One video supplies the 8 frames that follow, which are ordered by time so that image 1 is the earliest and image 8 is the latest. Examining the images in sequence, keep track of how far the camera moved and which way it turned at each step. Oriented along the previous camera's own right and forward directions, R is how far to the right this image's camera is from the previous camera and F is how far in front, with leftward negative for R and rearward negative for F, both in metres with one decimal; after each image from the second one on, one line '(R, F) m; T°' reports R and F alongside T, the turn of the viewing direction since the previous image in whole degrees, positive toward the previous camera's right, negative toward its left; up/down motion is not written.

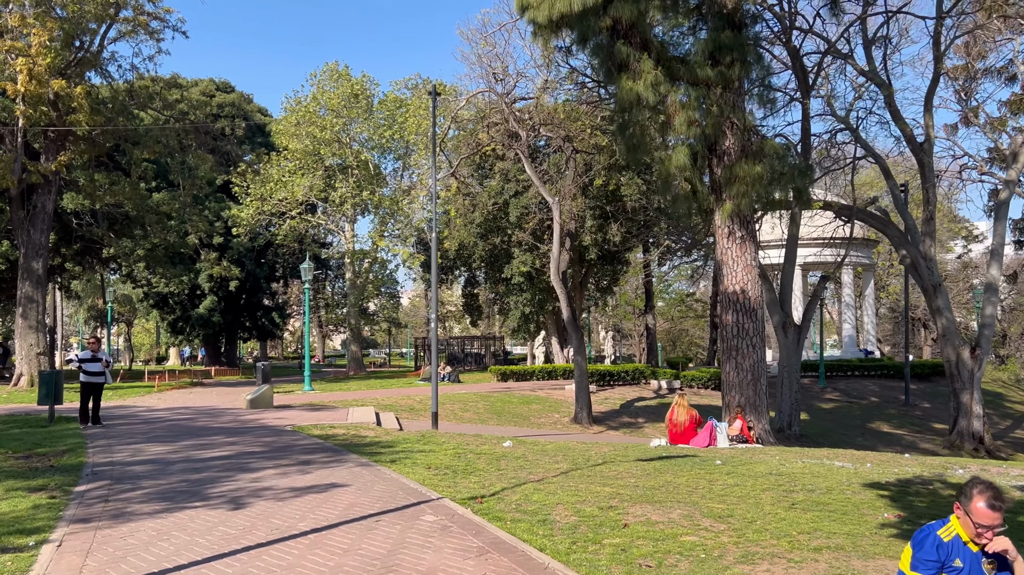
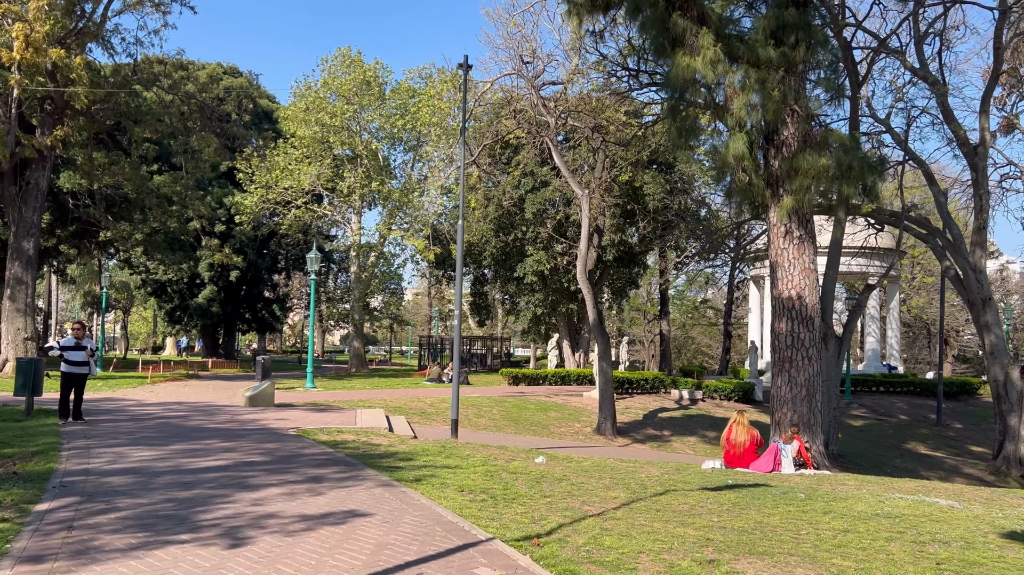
(-0.5, +1.2) m; 0°
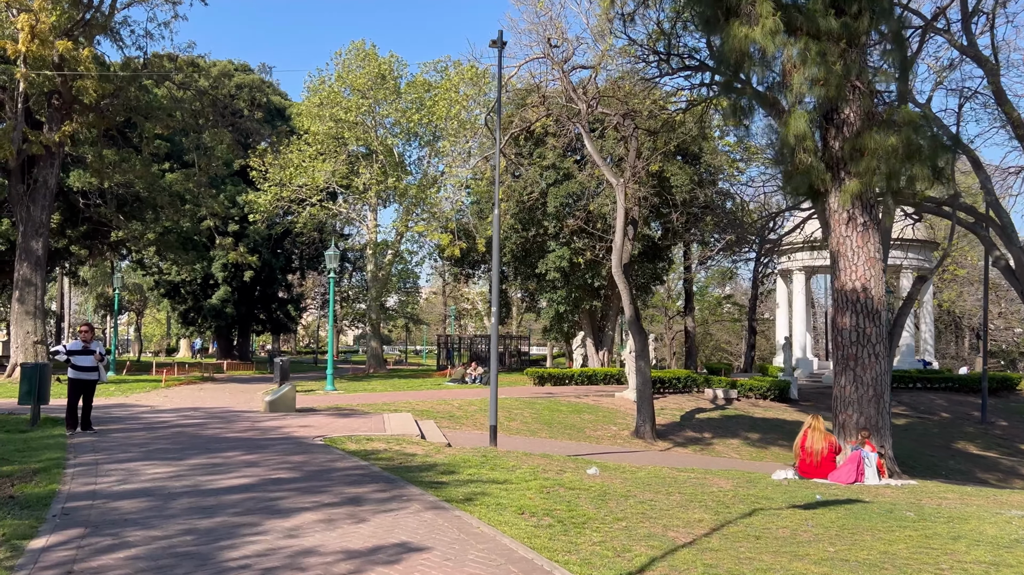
(-0.4, +0.9) m; -1°
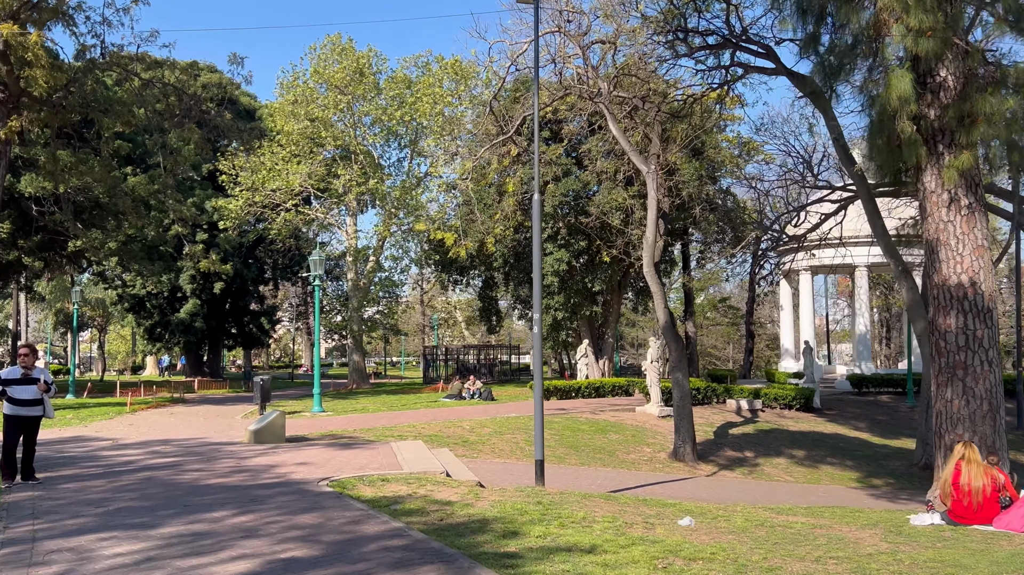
(-0.8, +1.9) m; +2°
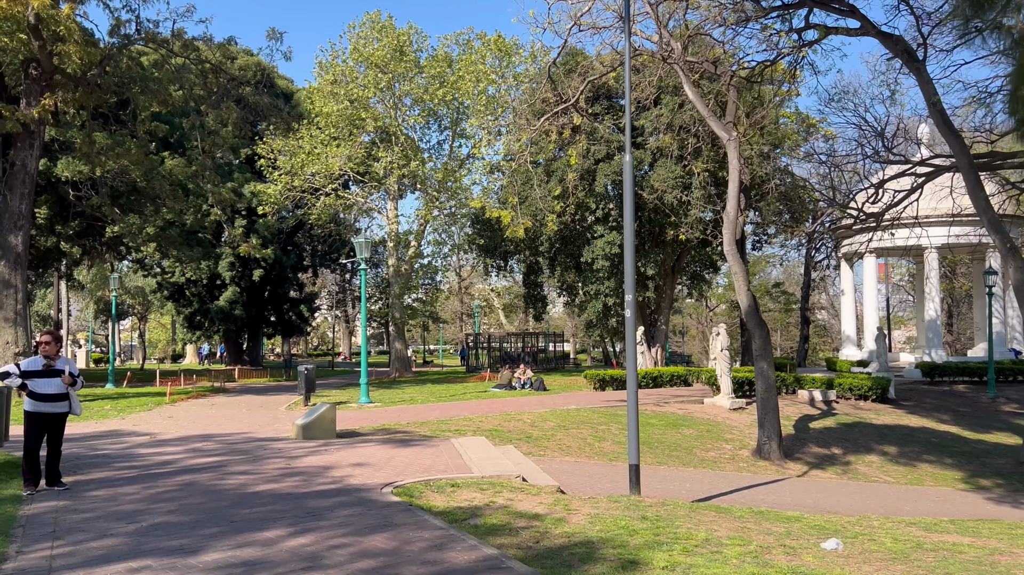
(-0.5, +1.1) m; -2°
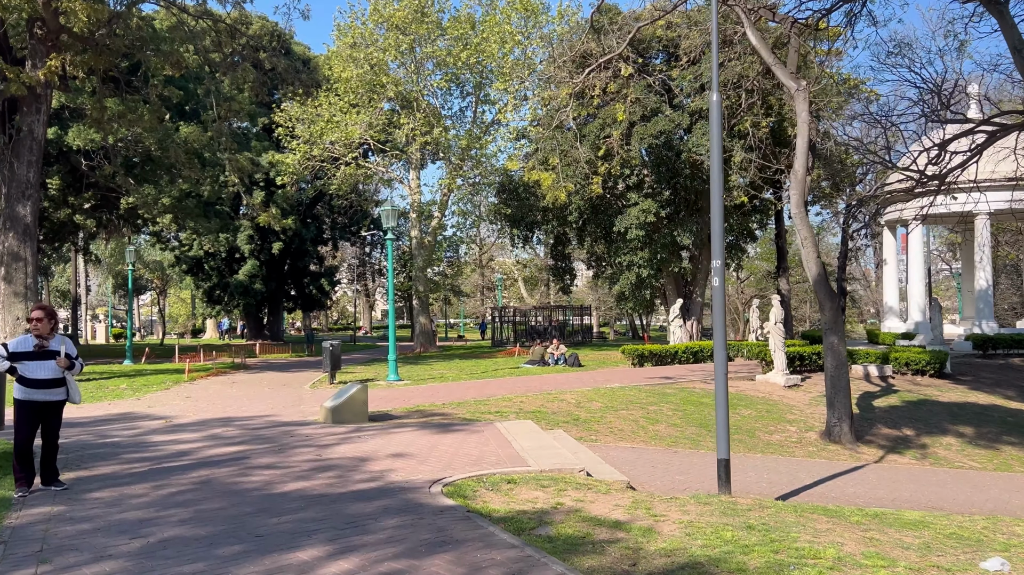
(-0.4, +1.0) m; -1°
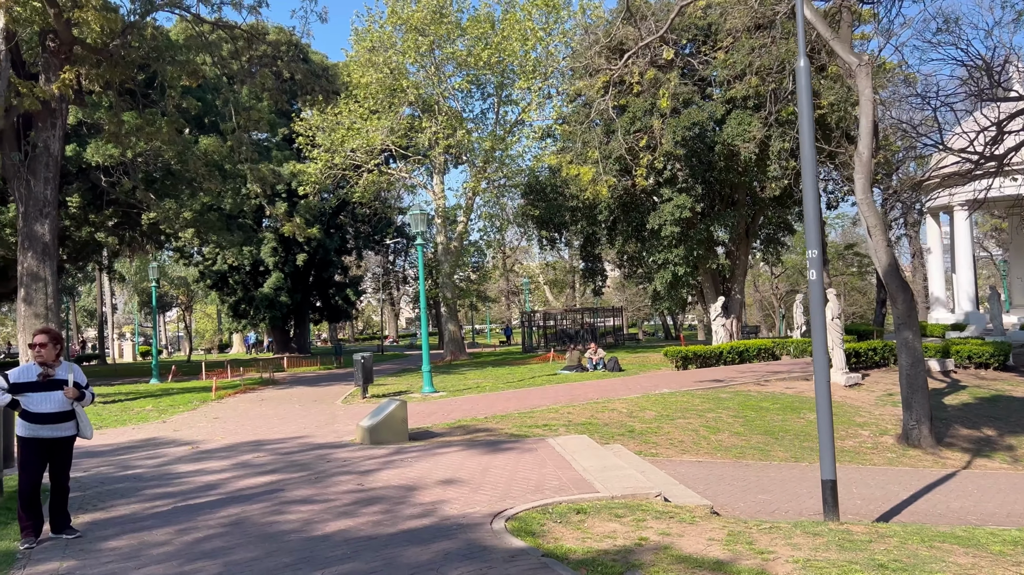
(-0.3, +0.8) m; -2°
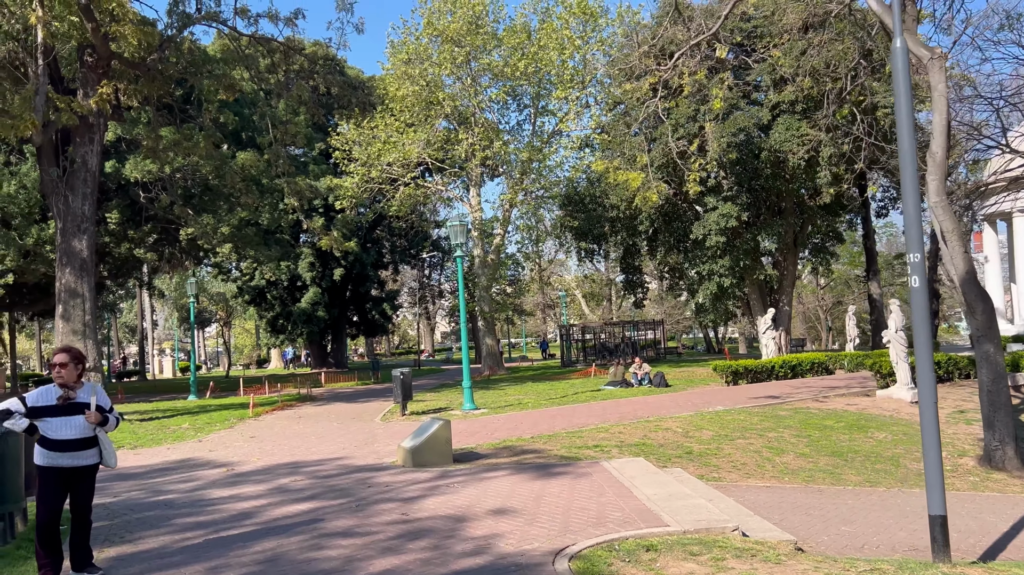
(-0.2, +0.5) m; -2°
